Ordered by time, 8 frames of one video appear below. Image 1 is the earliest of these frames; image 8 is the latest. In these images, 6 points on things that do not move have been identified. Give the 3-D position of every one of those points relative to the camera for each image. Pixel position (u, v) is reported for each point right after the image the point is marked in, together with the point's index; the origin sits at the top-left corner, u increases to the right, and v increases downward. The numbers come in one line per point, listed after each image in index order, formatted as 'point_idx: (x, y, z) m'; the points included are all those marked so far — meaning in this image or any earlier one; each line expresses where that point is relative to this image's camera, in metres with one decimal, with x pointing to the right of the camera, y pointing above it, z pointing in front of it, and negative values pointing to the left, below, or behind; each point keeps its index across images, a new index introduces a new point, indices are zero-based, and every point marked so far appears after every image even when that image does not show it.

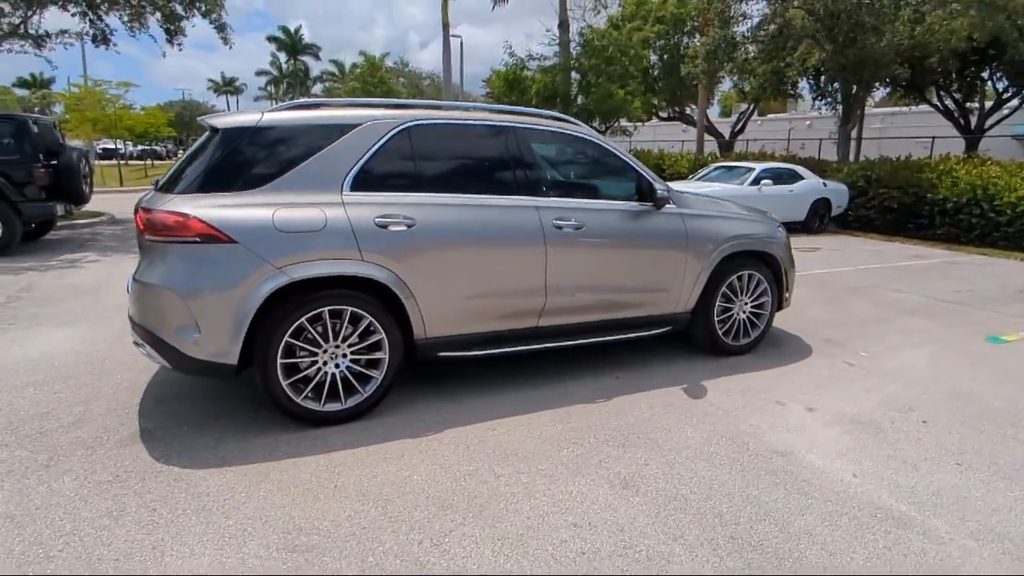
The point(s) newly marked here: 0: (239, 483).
0: (-1.6, -1.1, +3.4) m
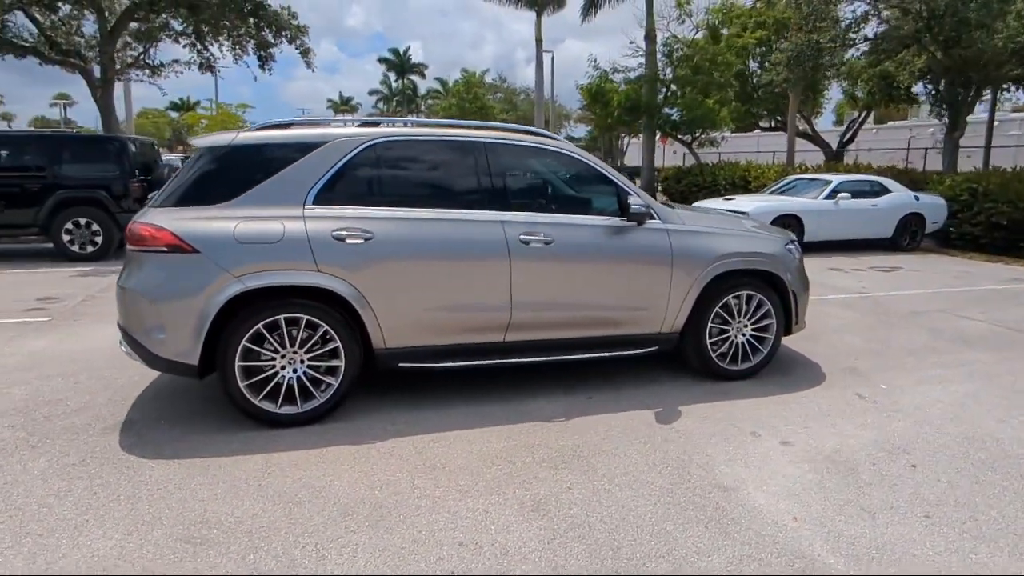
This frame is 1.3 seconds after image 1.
0: (-2.1, -1.1, +3.7) m
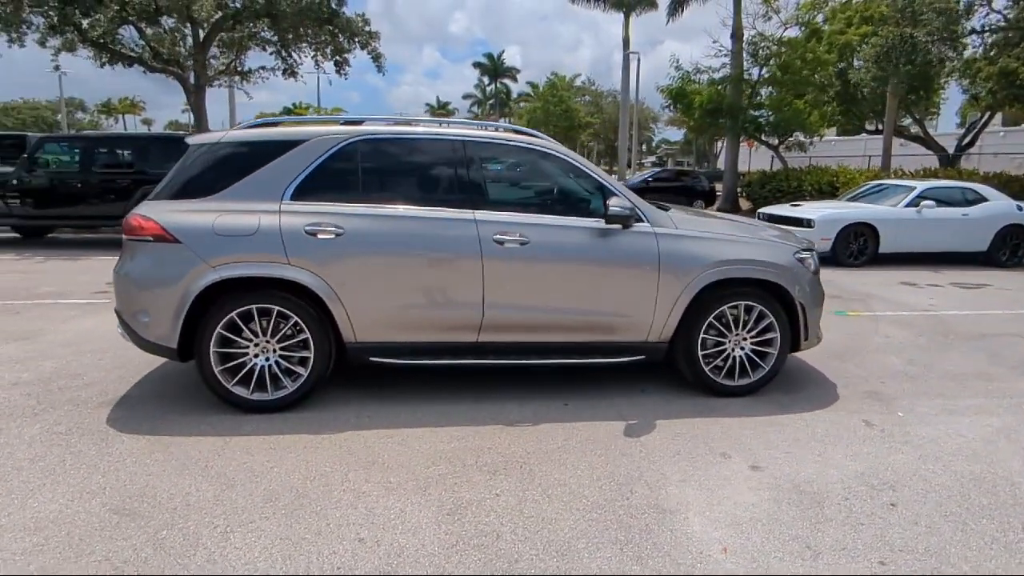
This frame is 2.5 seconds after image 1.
0: (-2.4, -1.1, +3.9) m
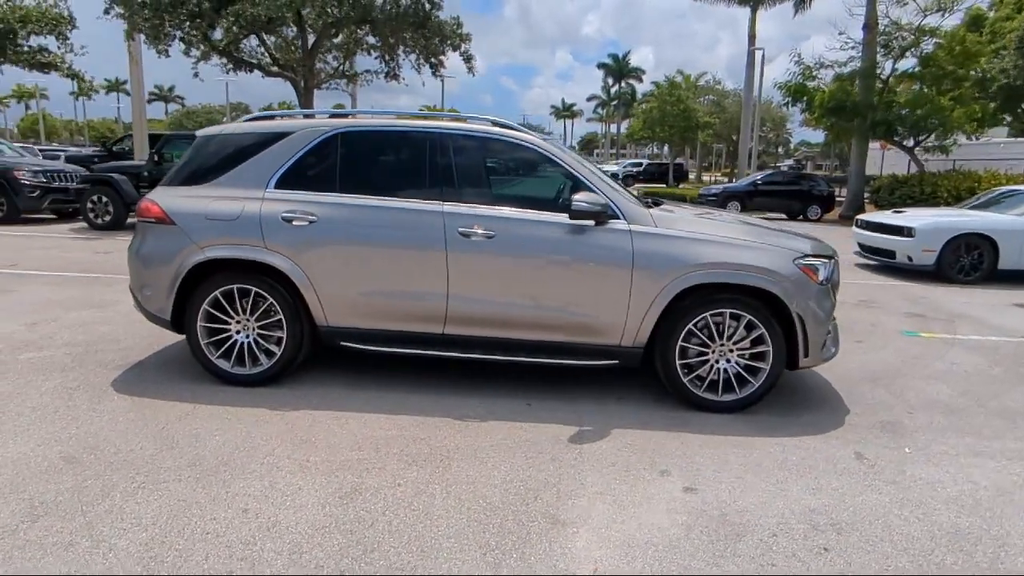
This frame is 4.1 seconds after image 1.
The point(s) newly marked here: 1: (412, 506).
0: (-2.8, -0.9, +4.3) m
1: (-0.5, -1.2, +3.2) m
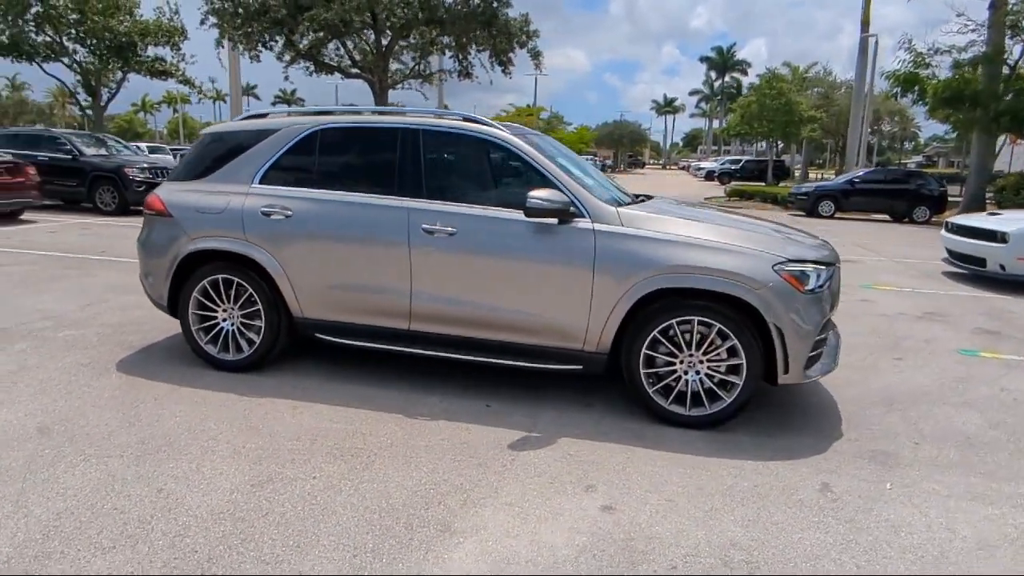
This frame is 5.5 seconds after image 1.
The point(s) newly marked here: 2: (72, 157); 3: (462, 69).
0: (-3.2, -0.8, +4.7) m
1: (-1.1, -1.1, +3.2) m
2: (-12.3, +3.7, +16.8) m
3: (-1.6, +7.1, +19.6) m
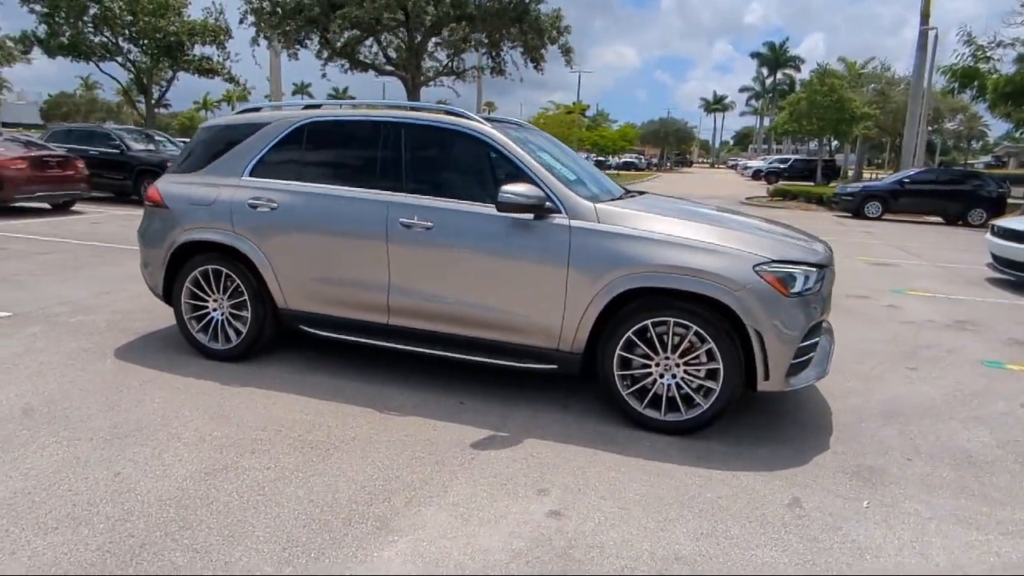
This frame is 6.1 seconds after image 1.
0: (-3.3, -0.7, +4.9) m
1: (-1.4, -1.1, +3.2) m
2: (-11.5, +4.0, +17.6) m
3: (-0.5, +7.2, +19.6) m
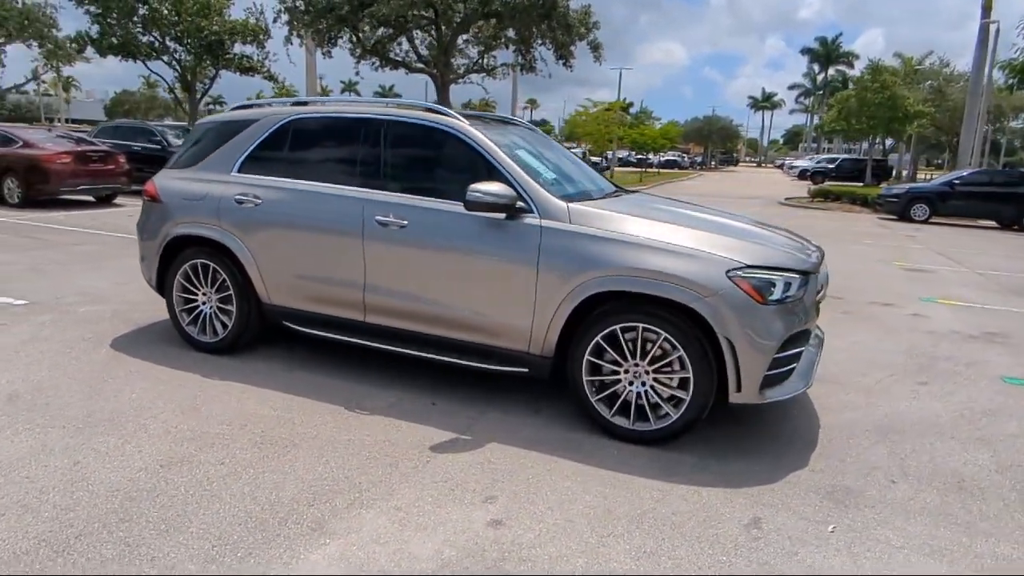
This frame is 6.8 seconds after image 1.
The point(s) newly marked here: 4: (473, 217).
0: (-3.5, -0.6, +5.0) m
1: (-1.6, -1.1, +3.2) m
2: (-10.7, +4.3, +18.2) m
3: (+0.4, +7.3, +19.5) m
4: (-0.3, +0.5, +4.2) m
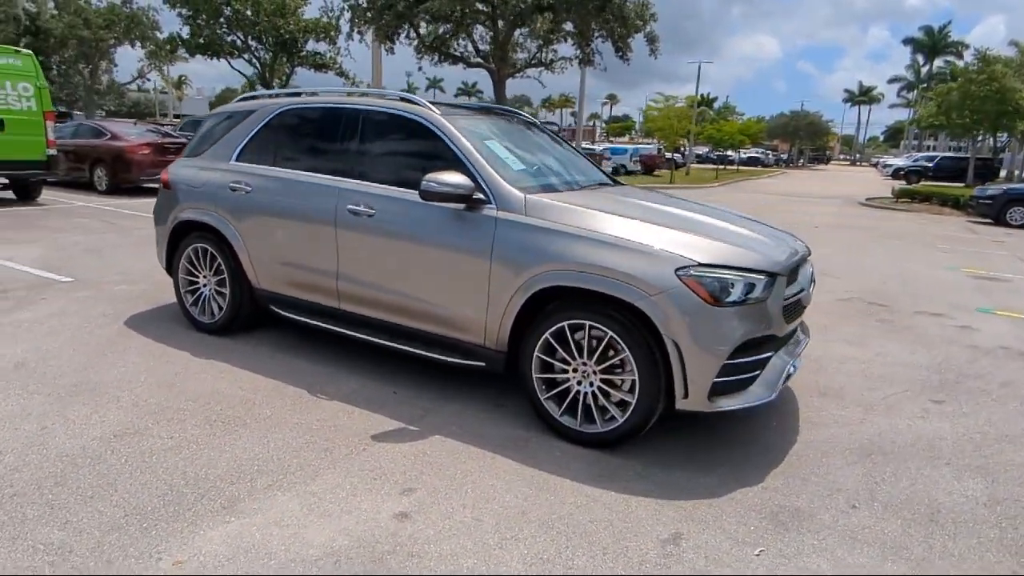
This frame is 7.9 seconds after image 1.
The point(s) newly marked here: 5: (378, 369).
0: (-3.6, -0.4, +5.4) m
1: (-2.1, -1.0, +3.4) m
2: (-9.0, +4.8, +19.3) m
3: (+2.3, +7.4, +19.2) m
4: (-0.5, +0.6, +4.2) m
5: (-1.0, -0.6, +4.8) m
